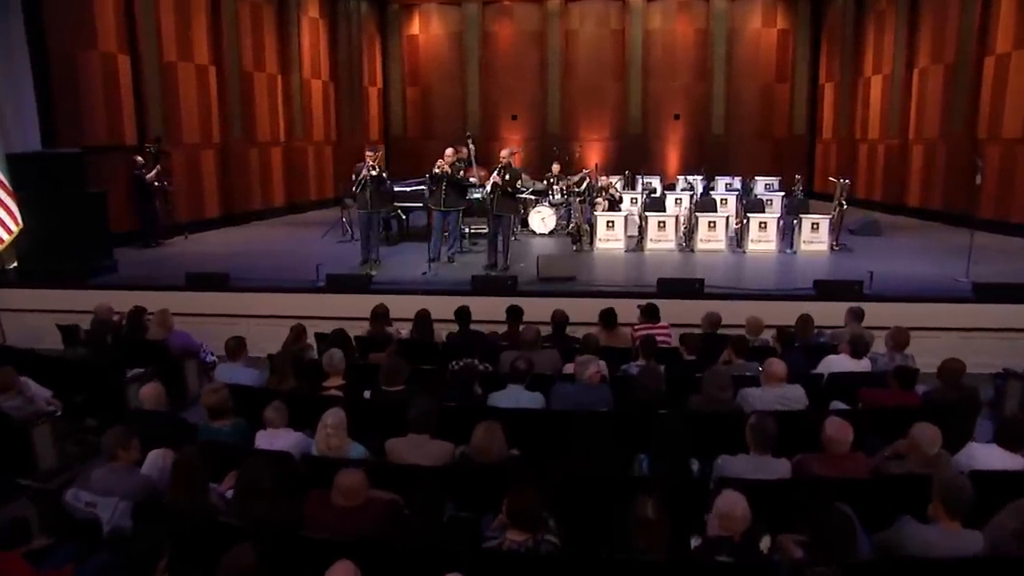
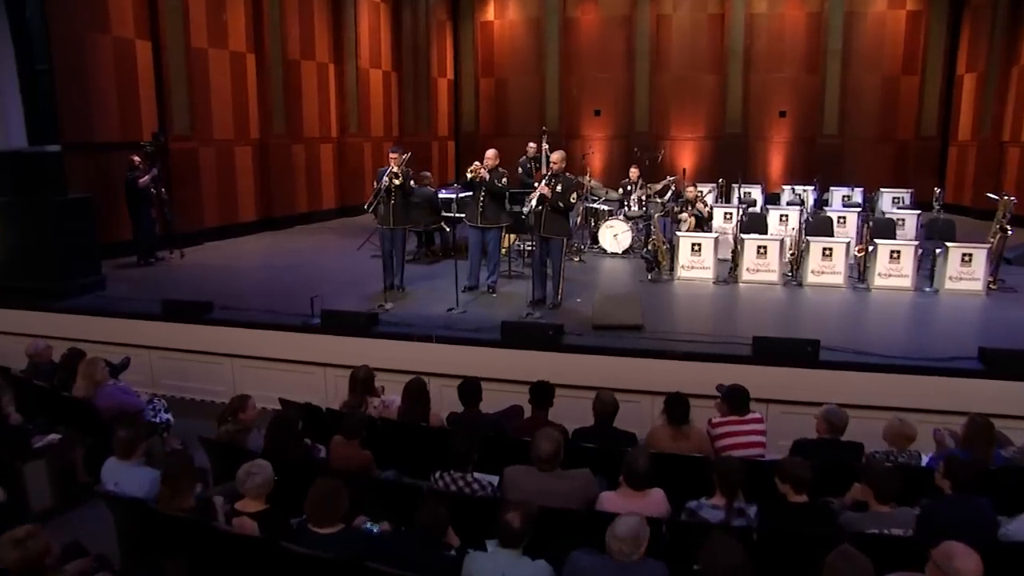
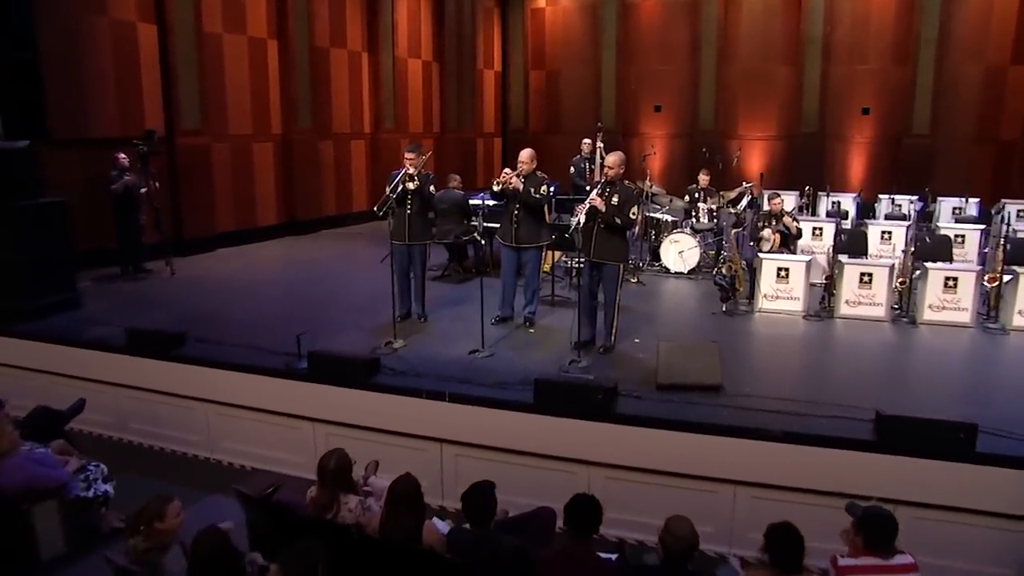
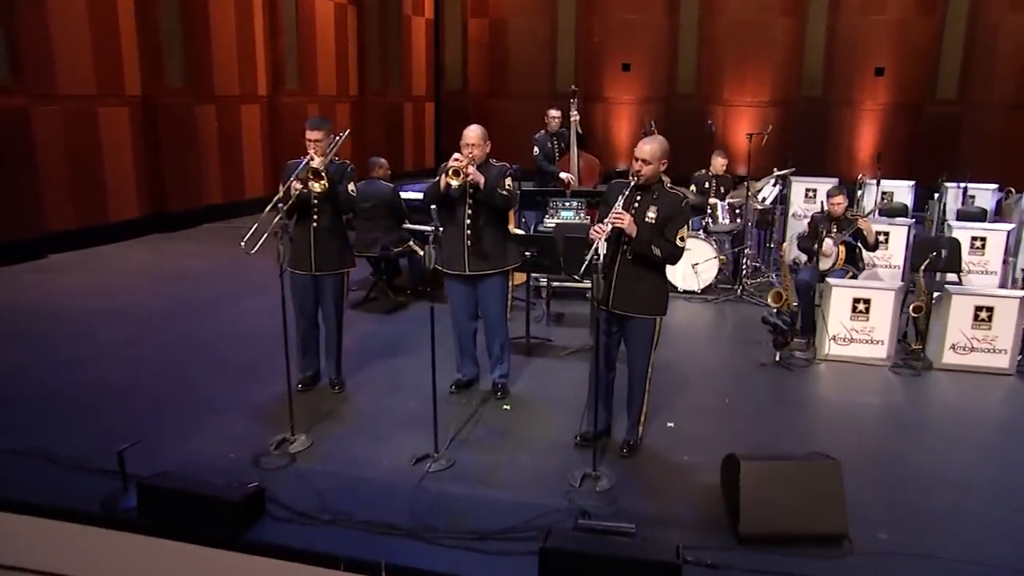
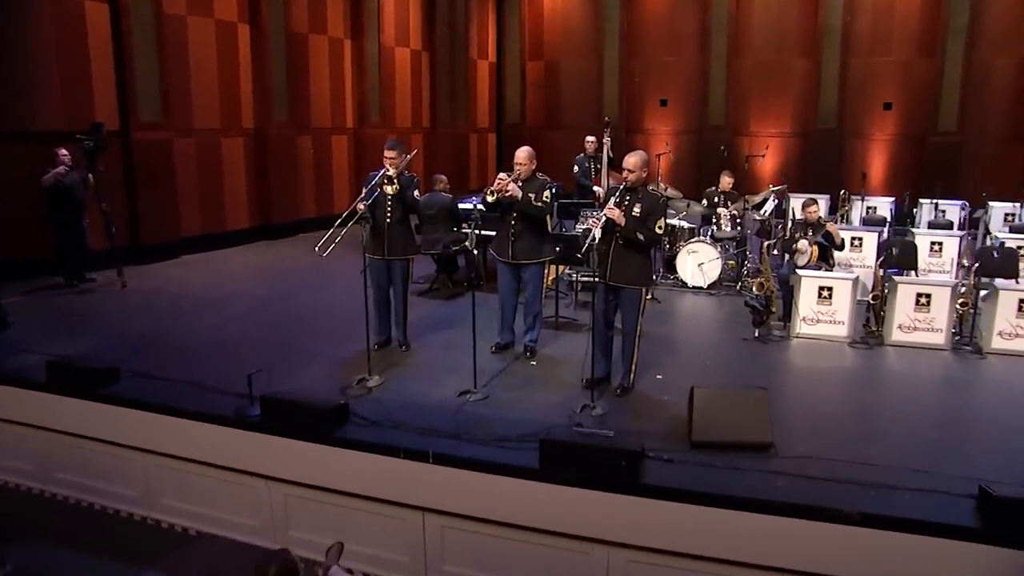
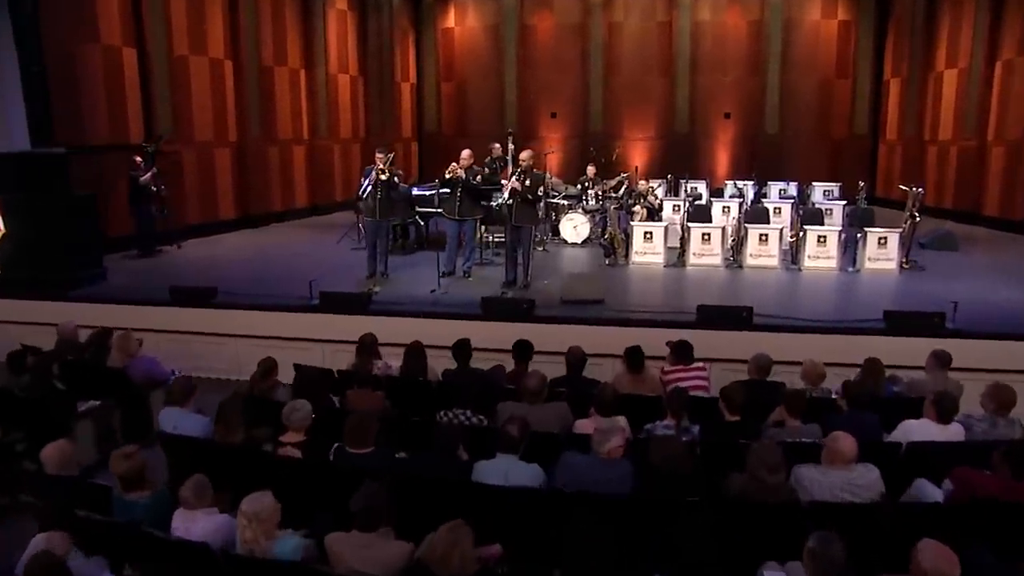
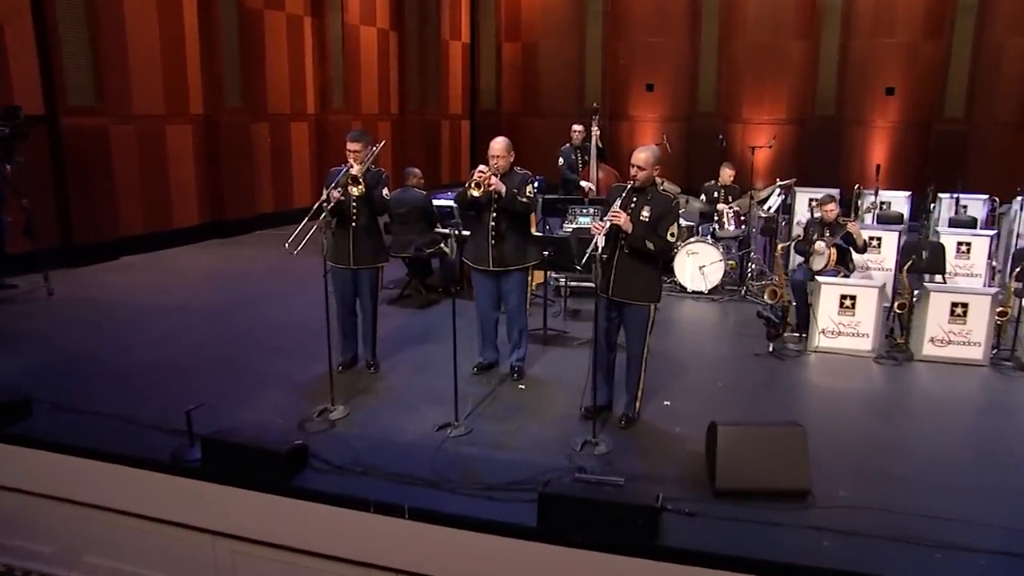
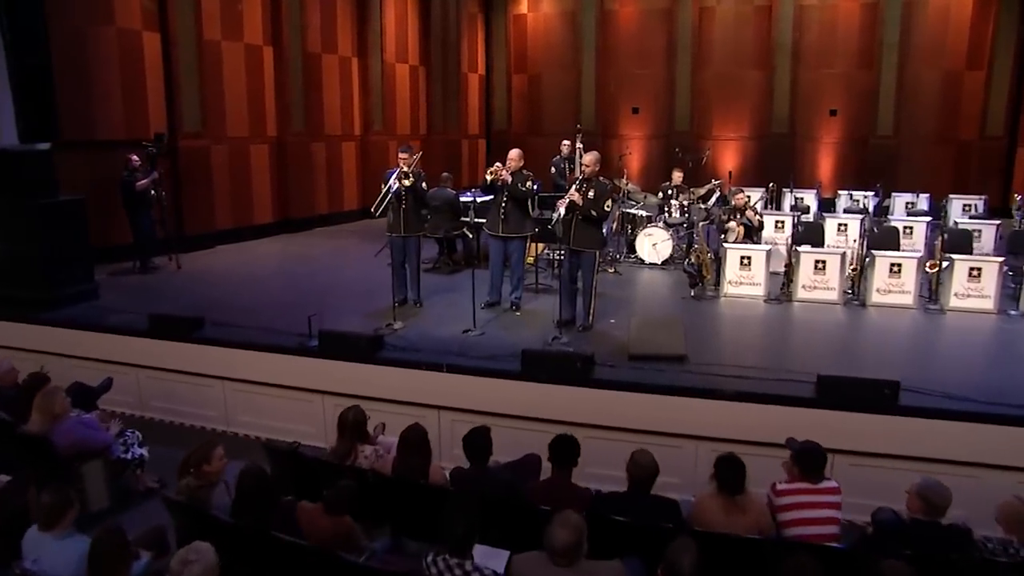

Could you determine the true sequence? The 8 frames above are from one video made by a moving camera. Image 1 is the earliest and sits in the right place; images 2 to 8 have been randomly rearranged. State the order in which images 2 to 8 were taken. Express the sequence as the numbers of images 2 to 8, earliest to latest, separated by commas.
6, 2, 8, 3, 5, 7, 4
